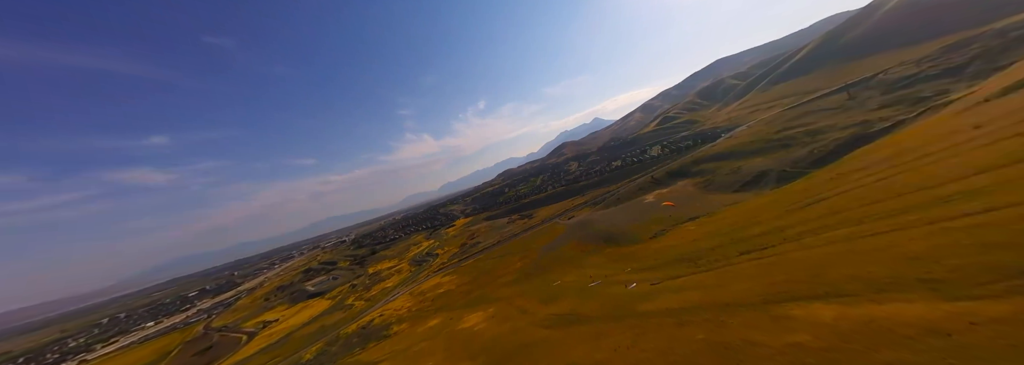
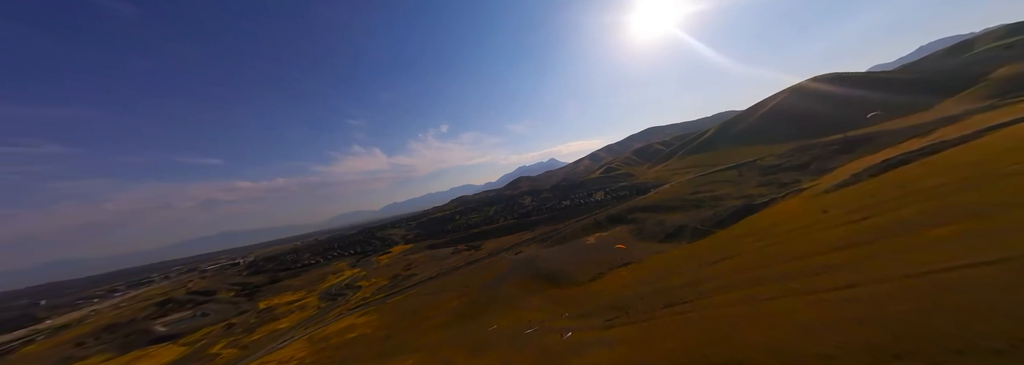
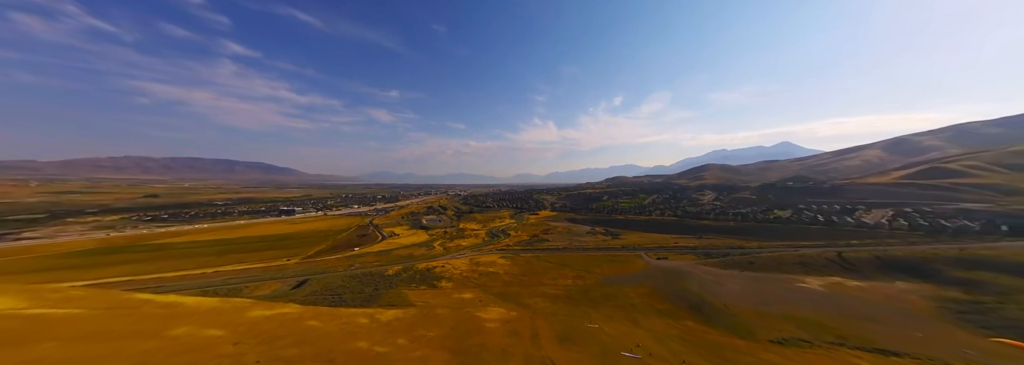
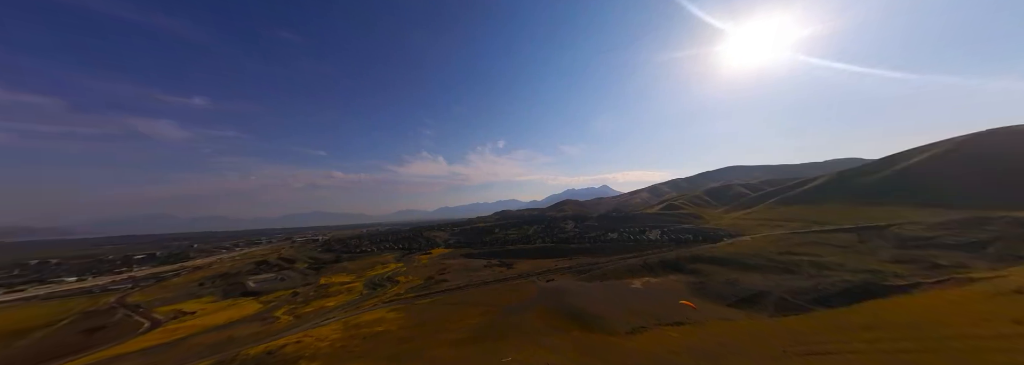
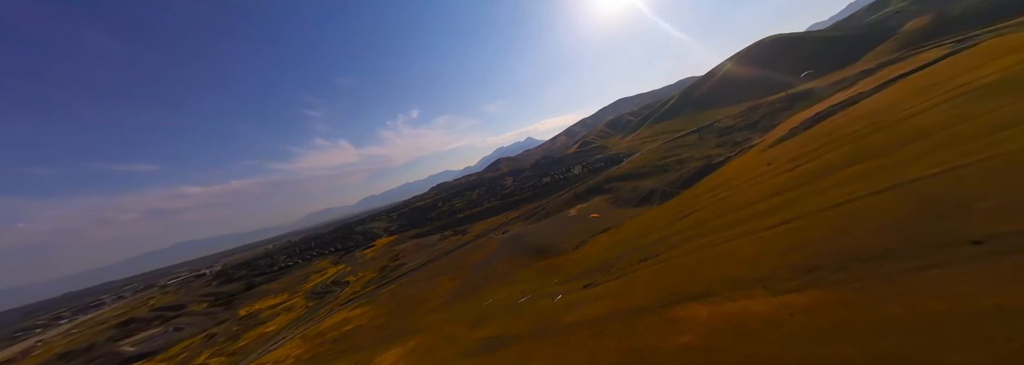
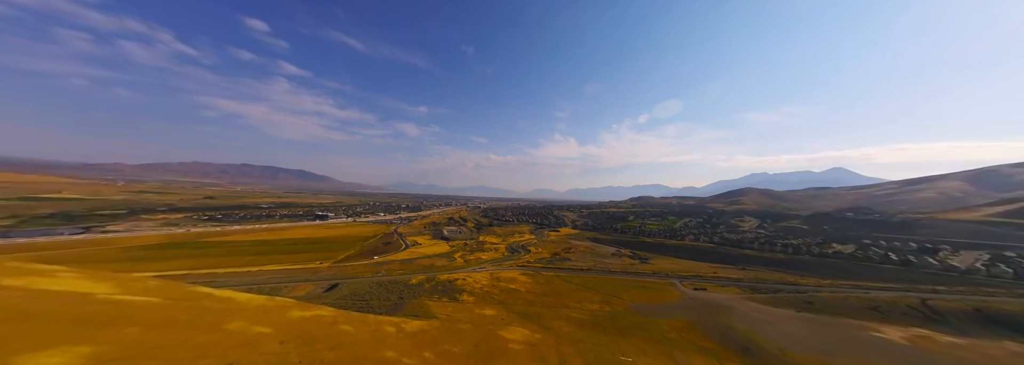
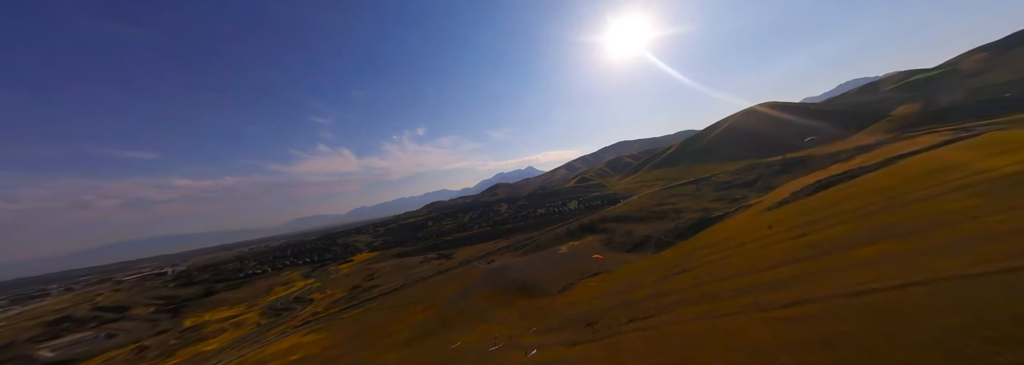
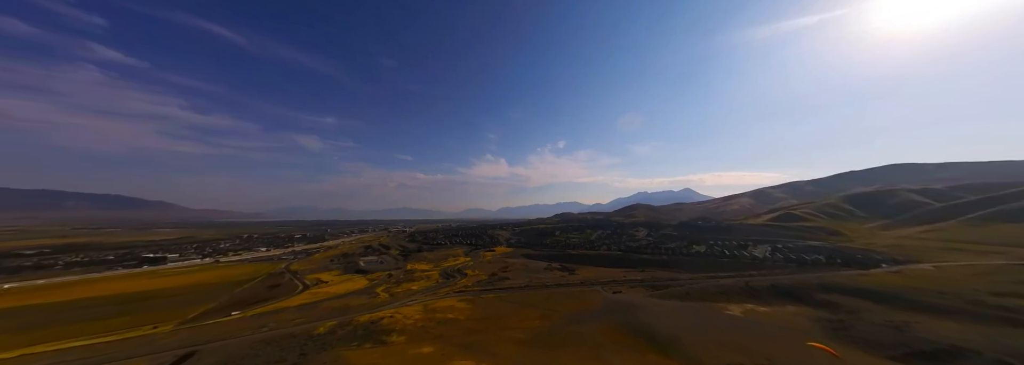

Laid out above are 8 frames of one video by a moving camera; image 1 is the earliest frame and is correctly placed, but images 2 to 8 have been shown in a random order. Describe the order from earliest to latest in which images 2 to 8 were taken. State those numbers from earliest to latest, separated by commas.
5, 2, 7, 4, 8, 6, 3
